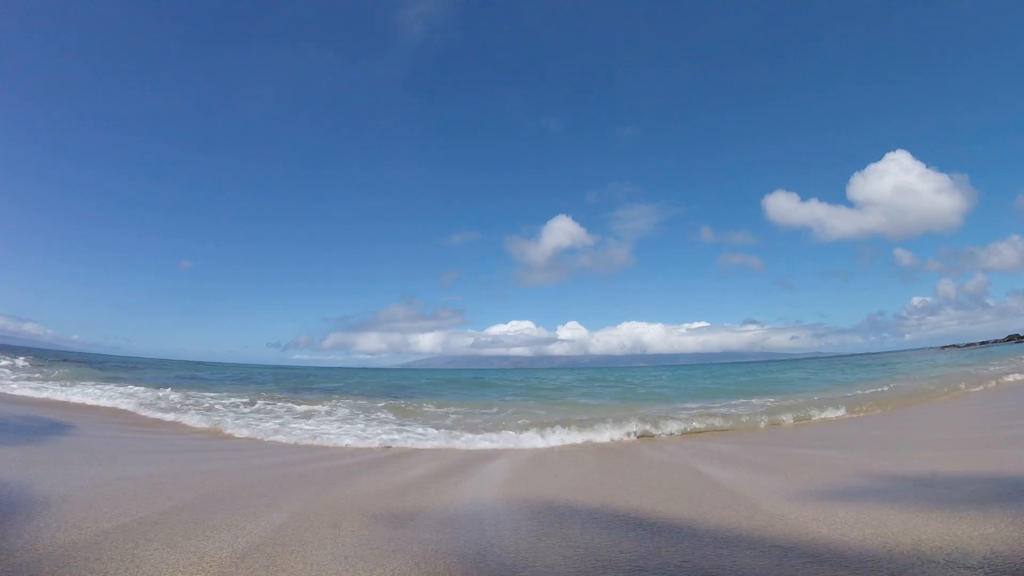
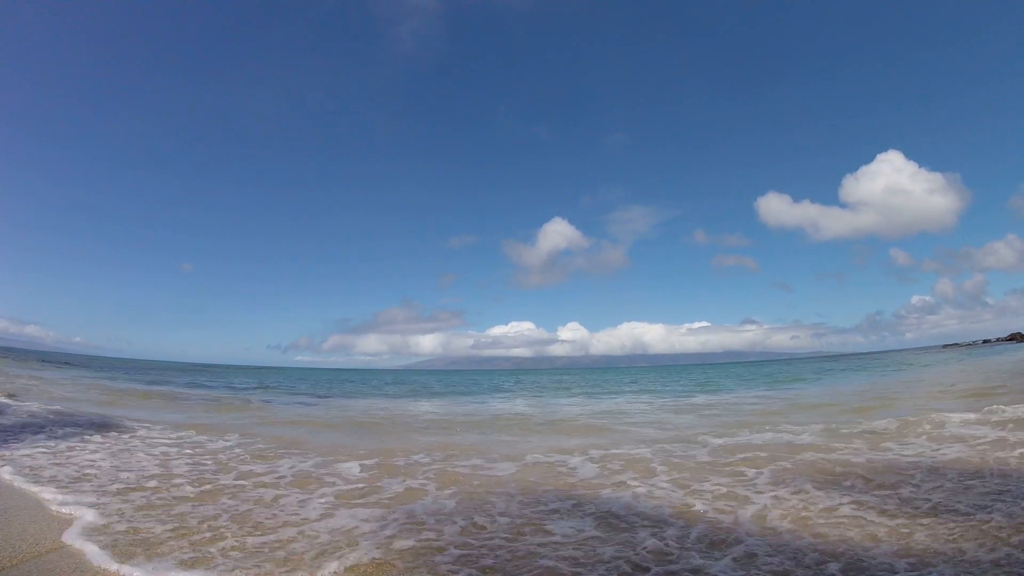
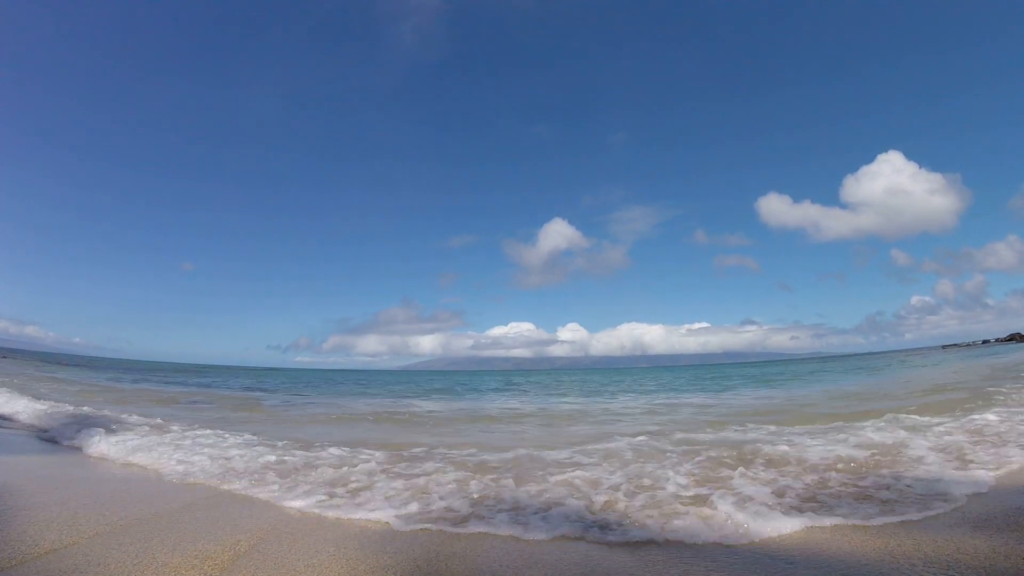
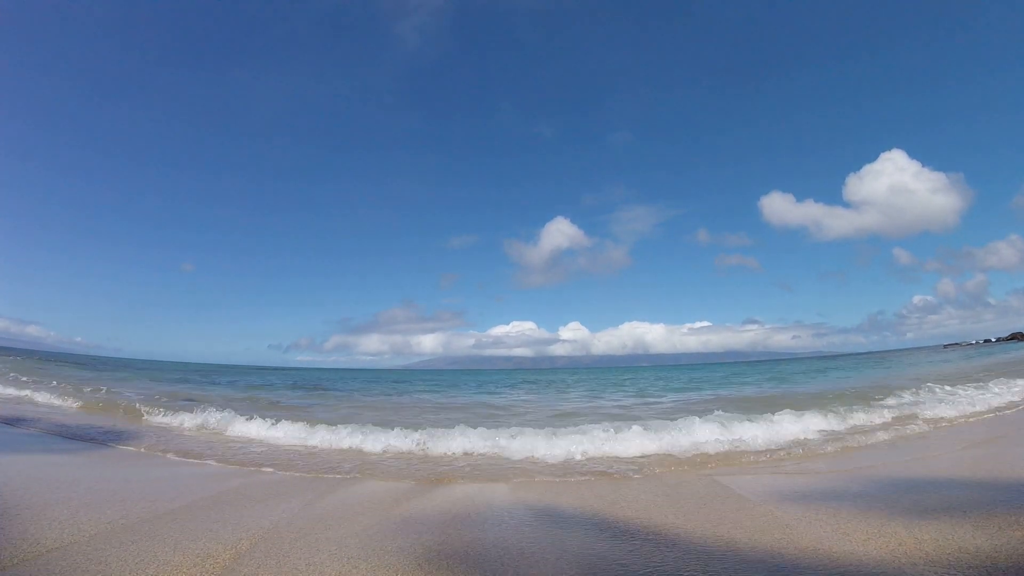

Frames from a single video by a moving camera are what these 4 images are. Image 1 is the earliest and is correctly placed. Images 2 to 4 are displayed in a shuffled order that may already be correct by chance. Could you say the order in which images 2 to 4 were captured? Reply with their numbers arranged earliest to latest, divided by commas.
4, 3, 2
